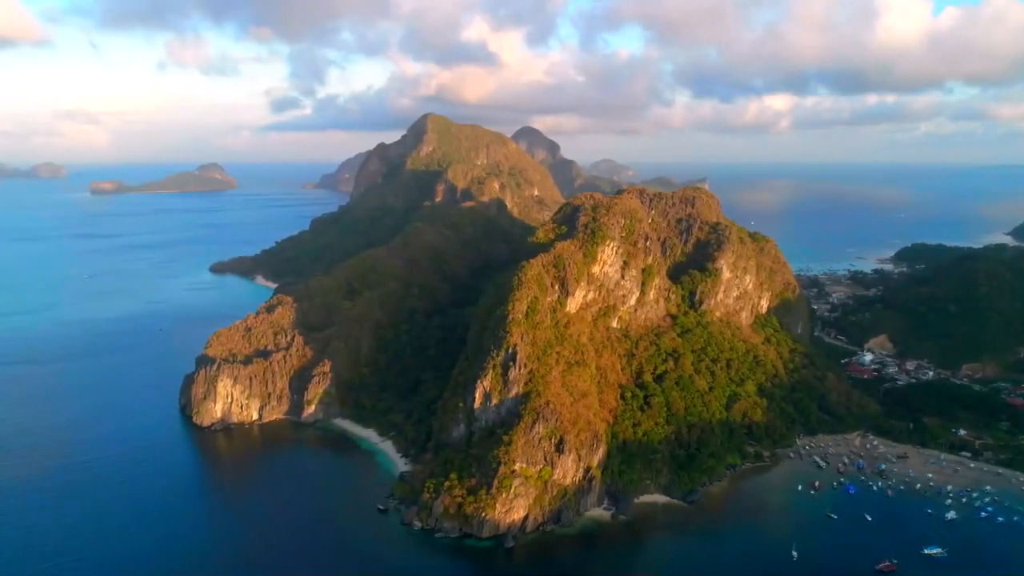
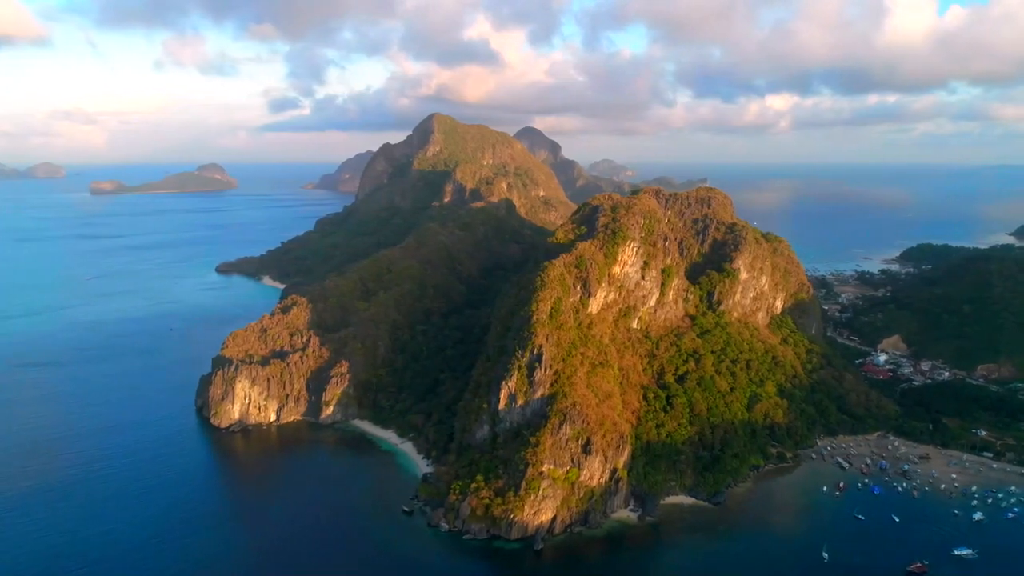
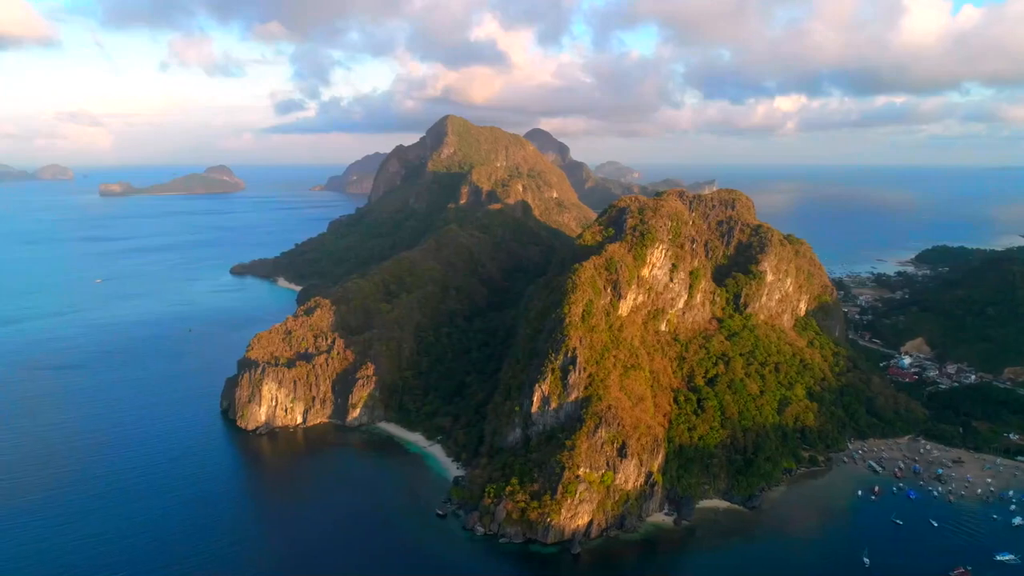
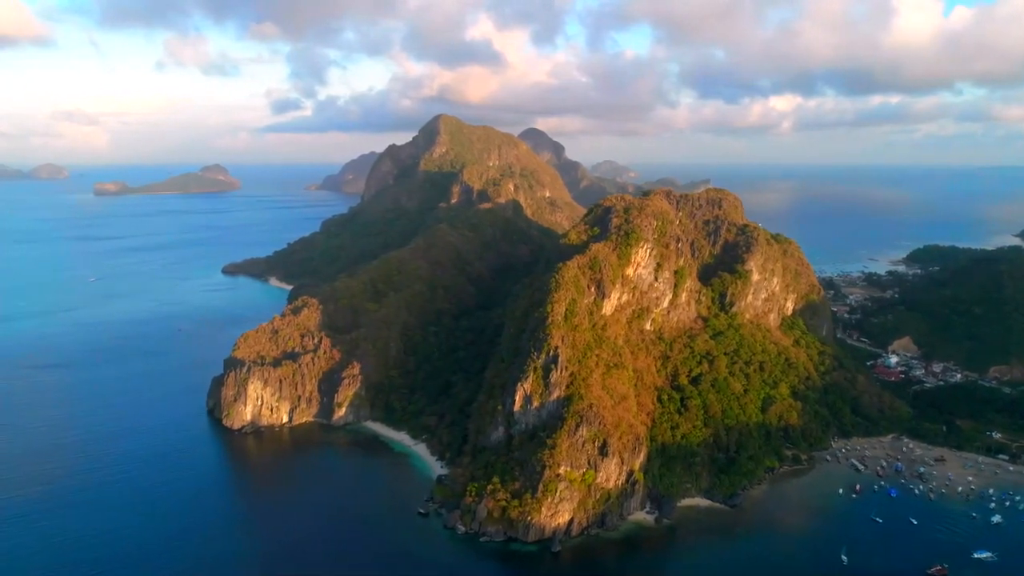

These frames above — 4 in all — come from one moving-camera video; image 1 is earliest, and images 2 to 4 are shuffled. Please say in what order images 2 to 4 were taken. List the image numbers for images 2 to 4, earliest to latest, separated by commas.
2, 4, 3
